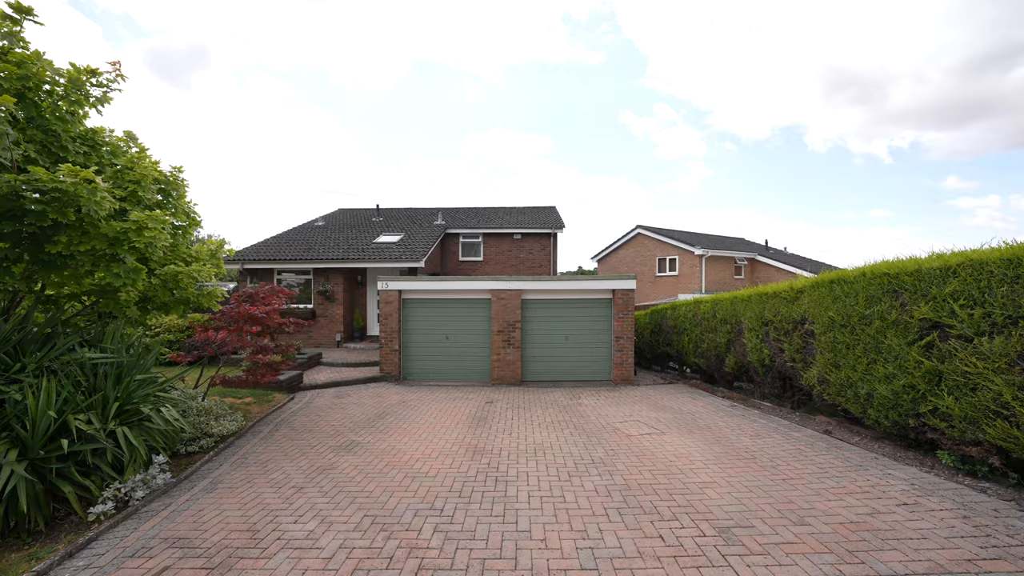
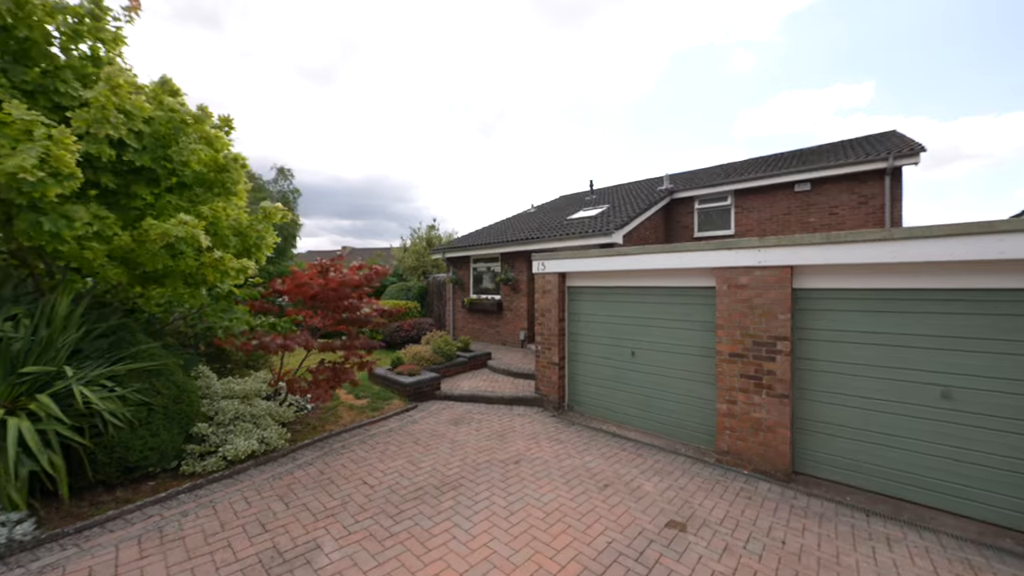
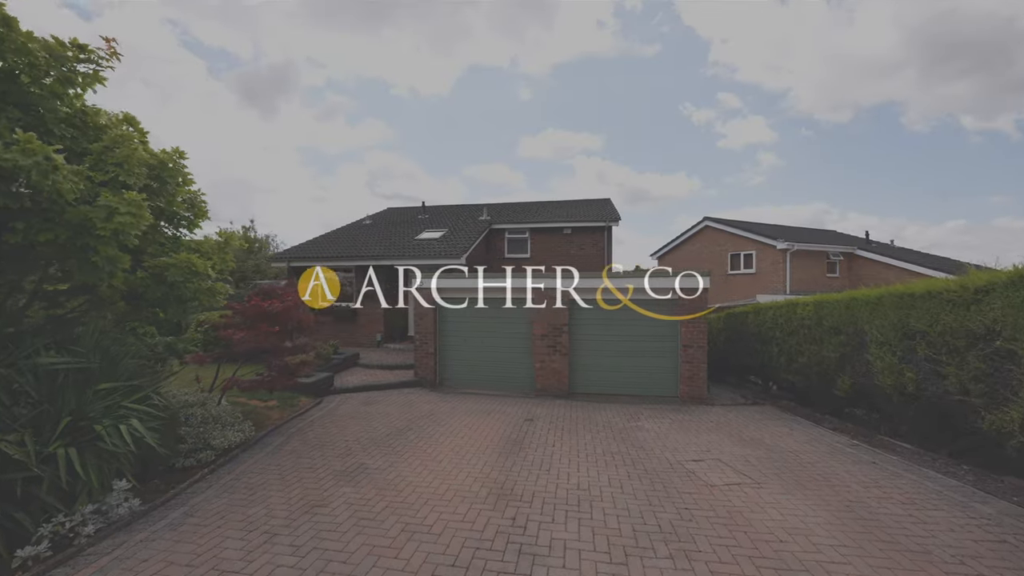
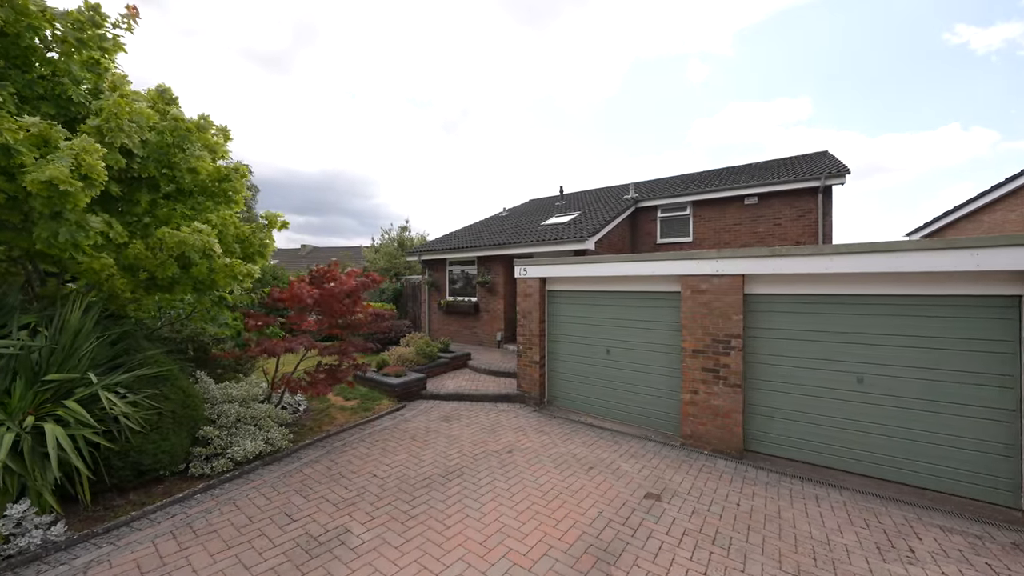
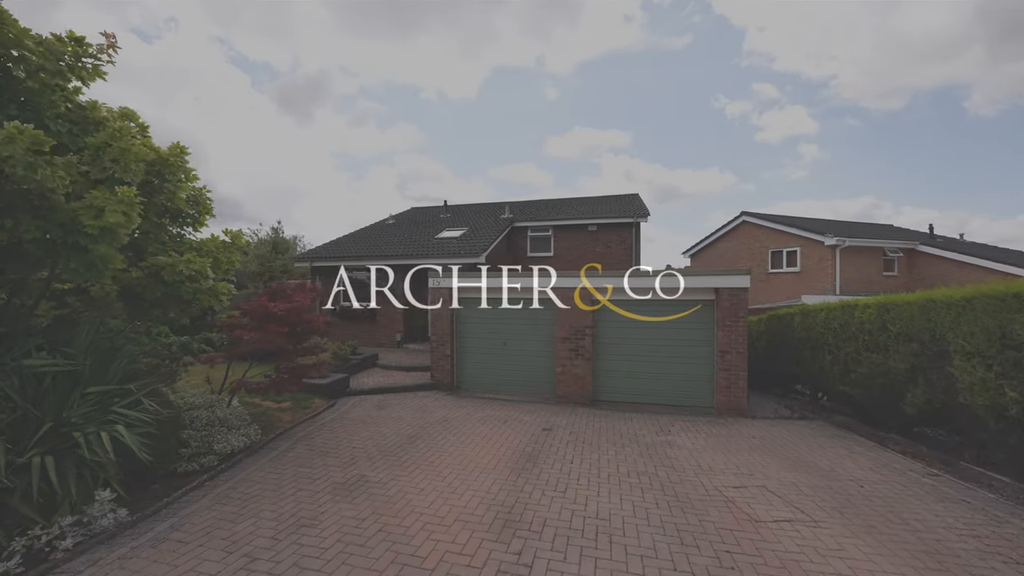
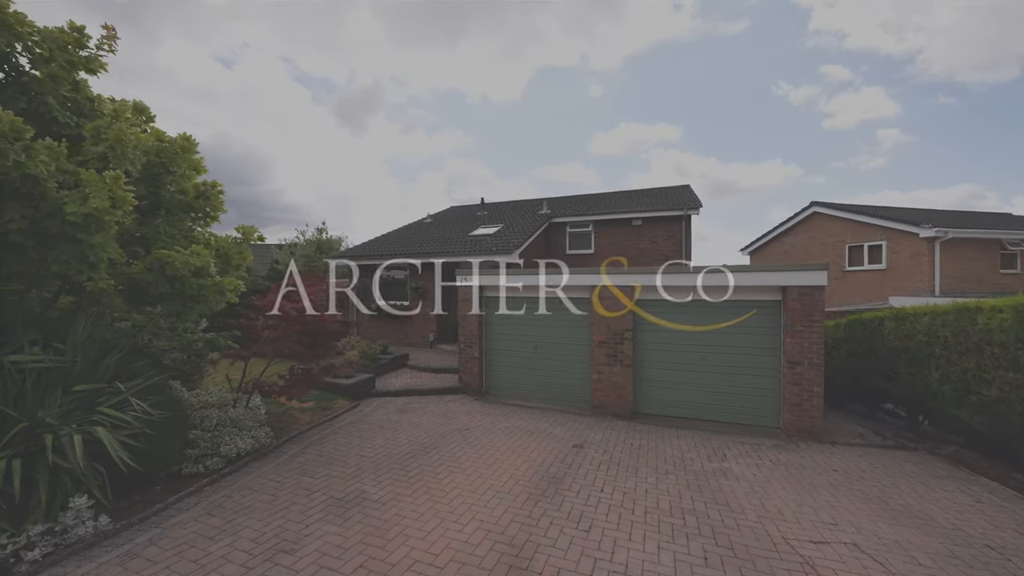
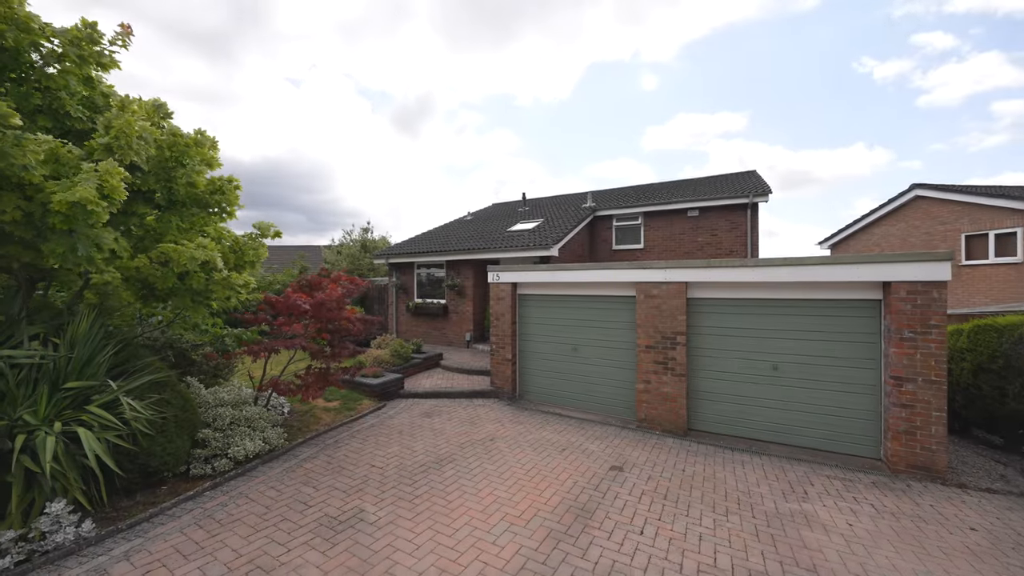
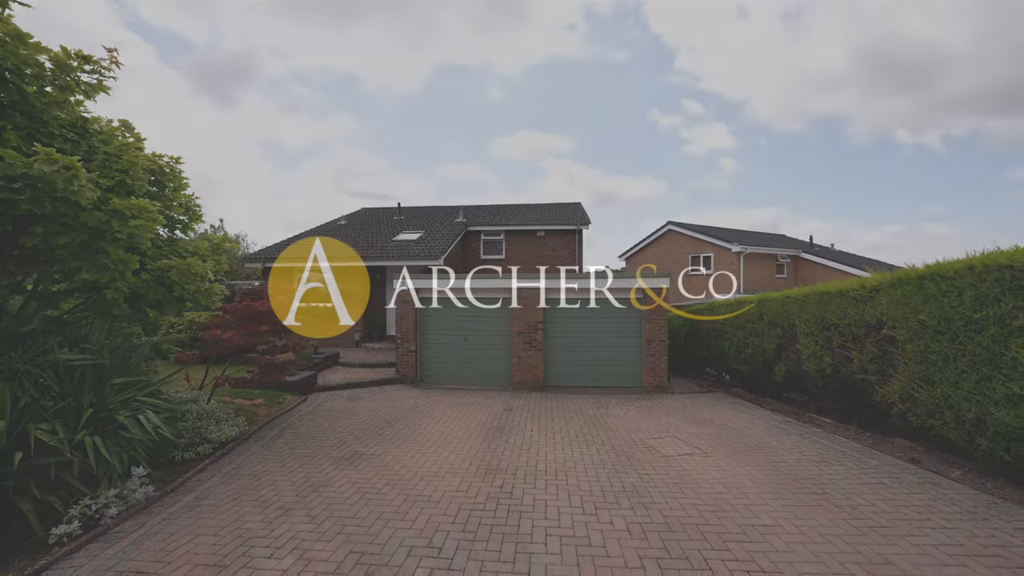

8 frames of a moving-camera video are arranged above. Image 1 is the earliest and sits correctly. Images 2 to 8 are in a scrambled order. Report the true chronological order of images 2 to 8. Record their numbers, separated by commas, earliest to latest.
8, 3, 5, 6, 7, 4, 2
